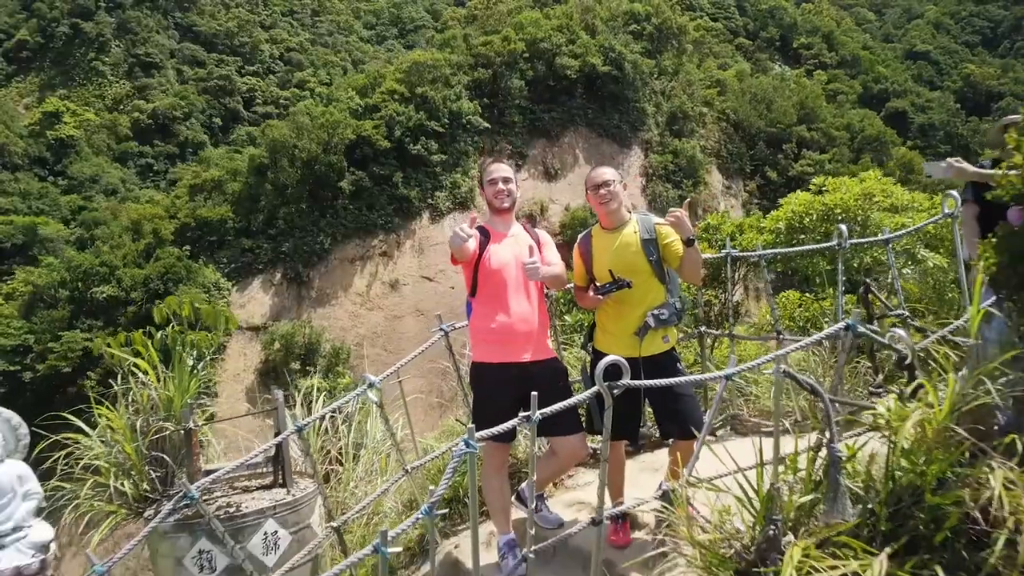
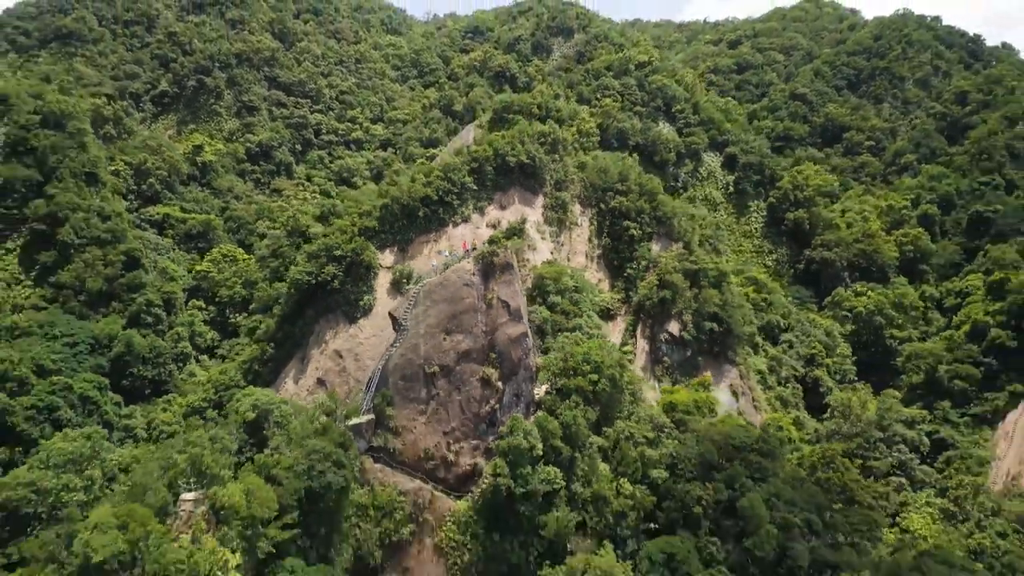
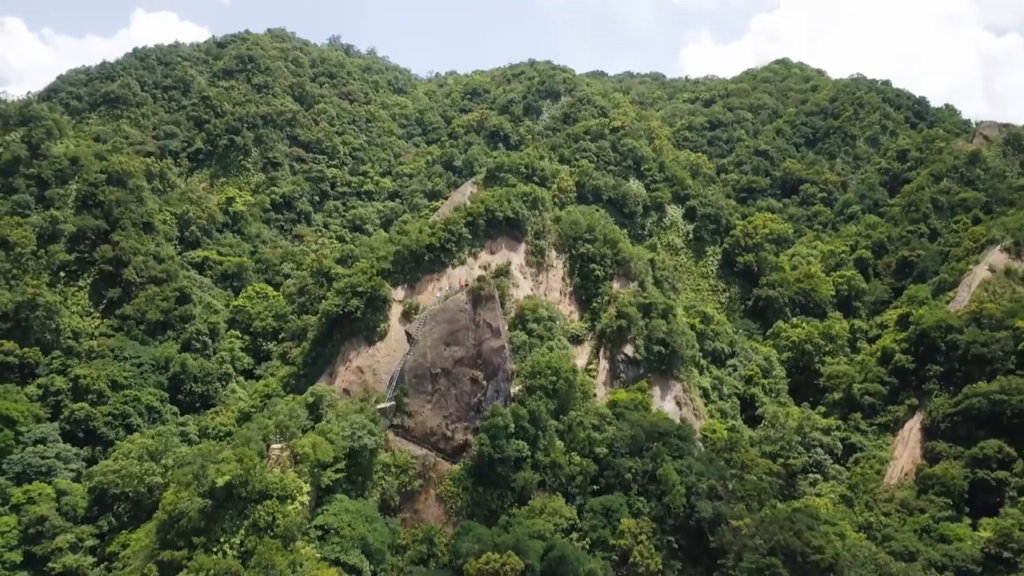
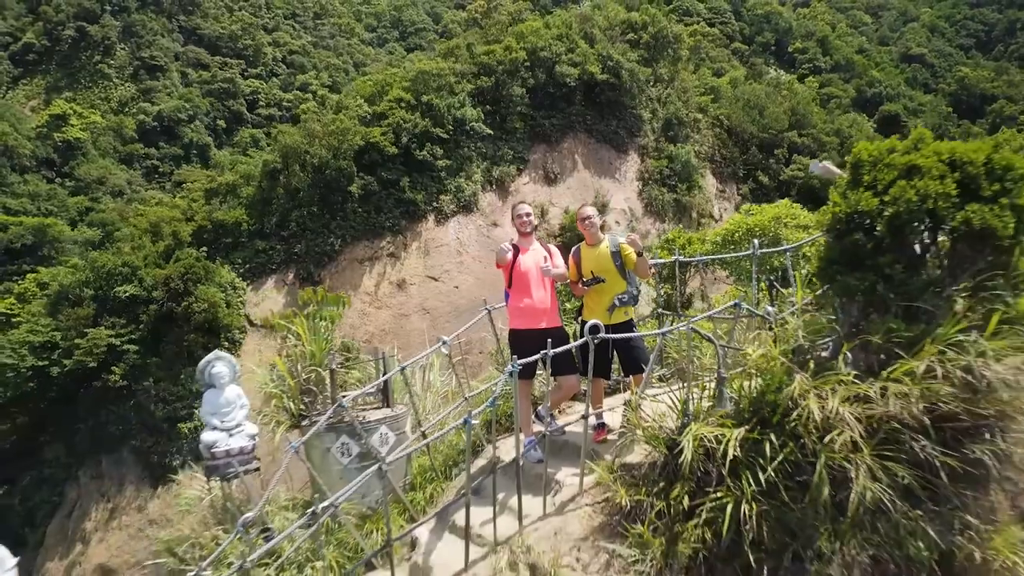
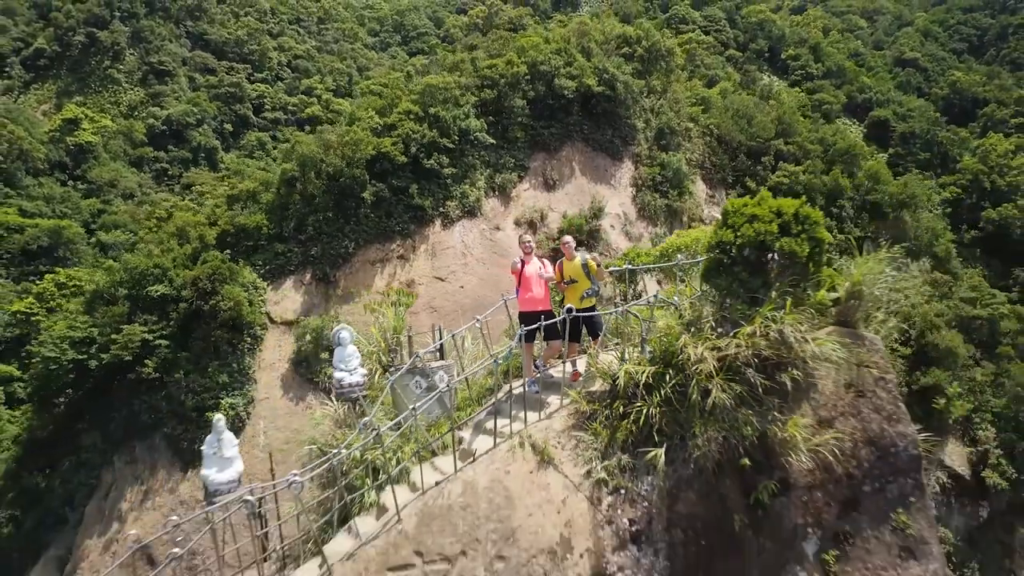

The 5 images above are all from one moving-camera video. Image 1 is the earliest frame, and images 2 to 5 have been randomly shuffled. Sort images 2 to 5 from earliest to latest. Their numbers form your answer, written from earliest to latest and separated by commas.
4, 5, 2, 3
